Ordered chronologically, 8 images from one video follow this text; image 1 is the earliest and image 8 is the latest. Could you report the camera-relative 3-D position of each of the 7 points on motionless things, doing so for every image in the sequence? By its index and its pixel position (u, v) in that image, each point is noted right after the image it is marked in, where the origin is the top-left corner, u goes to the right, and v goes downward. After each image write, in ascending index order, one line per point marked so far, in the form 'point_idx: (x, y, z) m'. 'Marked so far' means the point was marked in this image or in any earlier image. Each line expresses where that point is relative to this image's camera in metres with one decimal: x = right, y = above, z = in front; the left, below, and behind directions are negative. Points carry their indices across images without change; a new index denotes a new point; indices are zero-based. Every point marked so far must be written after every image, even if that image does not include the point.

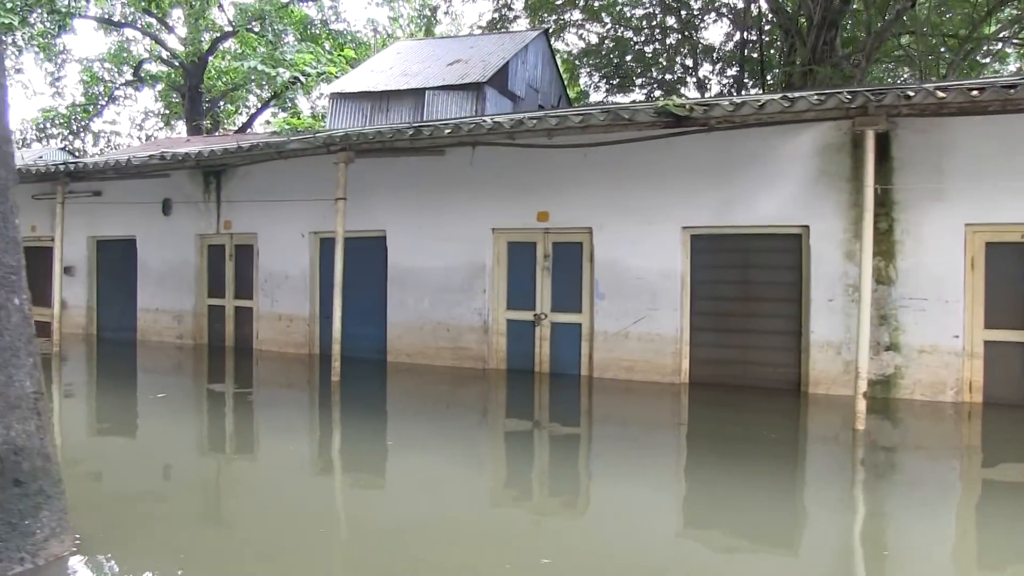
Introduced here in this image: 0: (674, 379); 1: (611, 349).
0: (+0.9, -0.5, +6.6) m
1: (+0.6, -0.3, +6.8) m
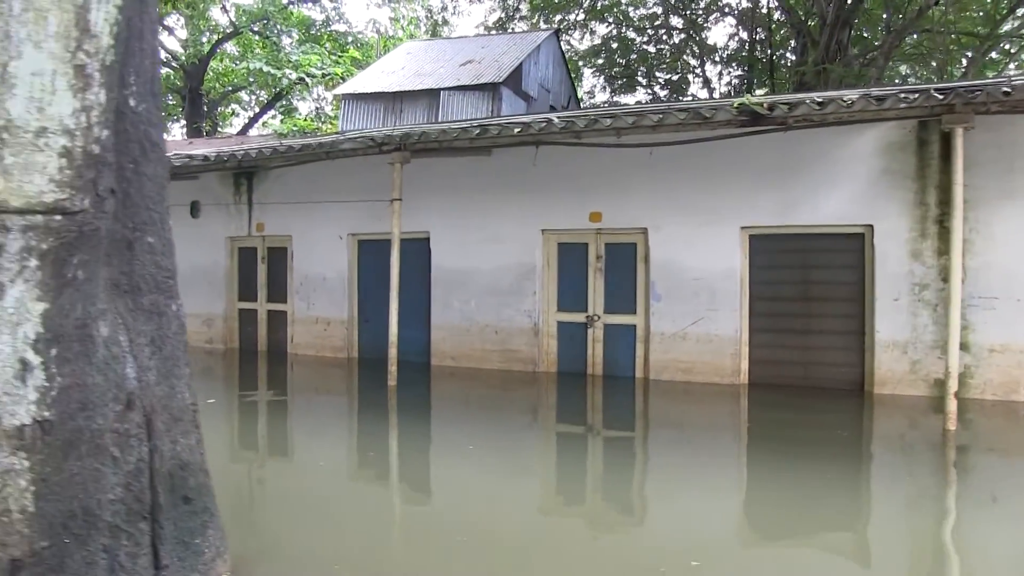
0: (+1.2, -0.5, +6.5) m
1: (+0.9, -0.4, +6.7) m
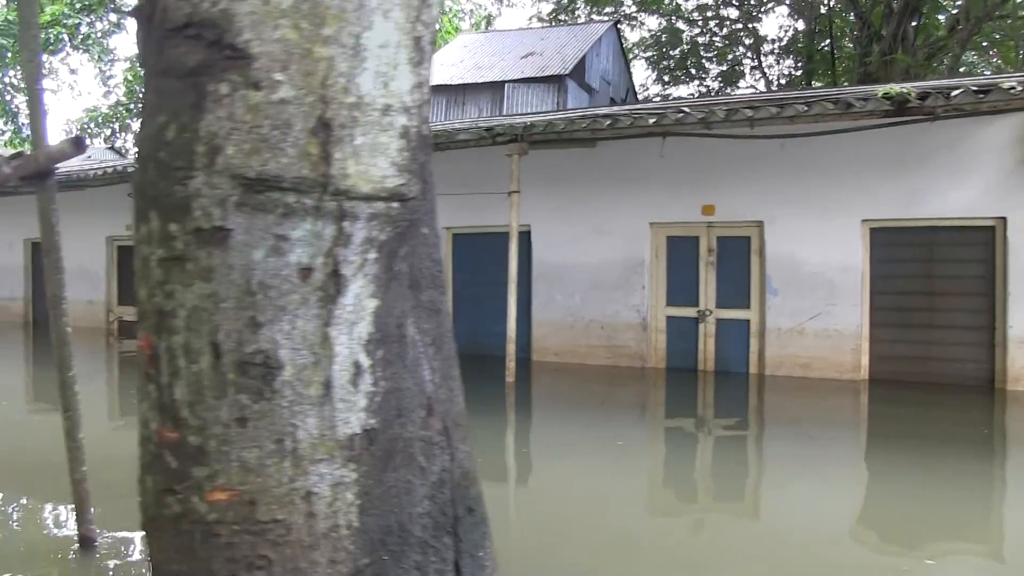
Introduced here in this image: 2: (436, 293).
0: (+1.8, -0.5, +6.3) m
1: (+1.5, -0.3, +6.5) m
2: (-0.1, 0.0, +2.1) m
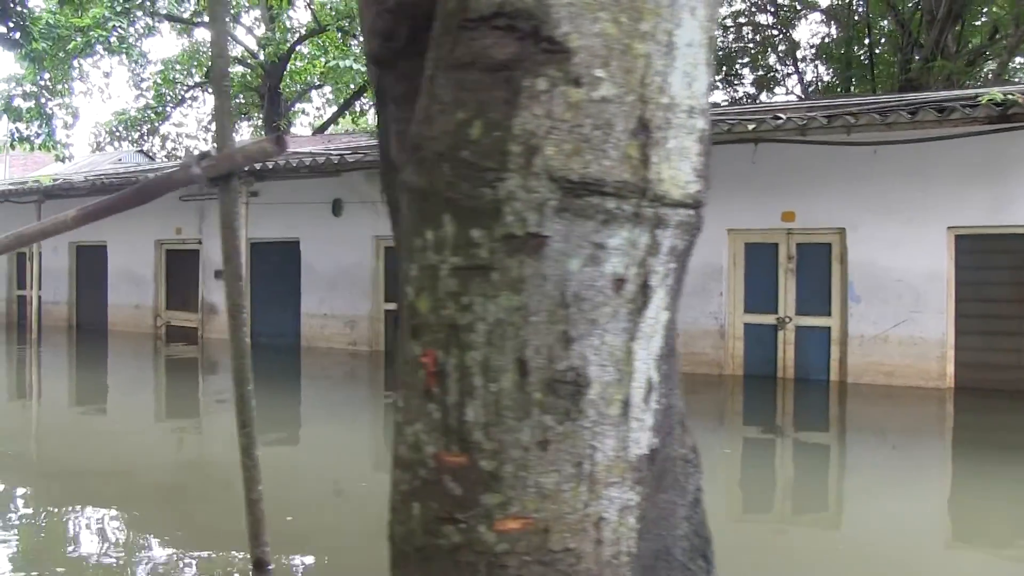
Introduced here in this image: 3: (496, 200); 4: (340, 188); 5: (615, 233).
0: (+2.2, -0.5, +6.2) m
1: (+1.9, -0.4, +6.4) m
2: (+0.3, 0.0, +2.0) m
3: (0.0, +0.1, +1.3) m
4: (-1.2, +0.7, +8.3) m
5: (+0.1, +0.1, +1.4) m
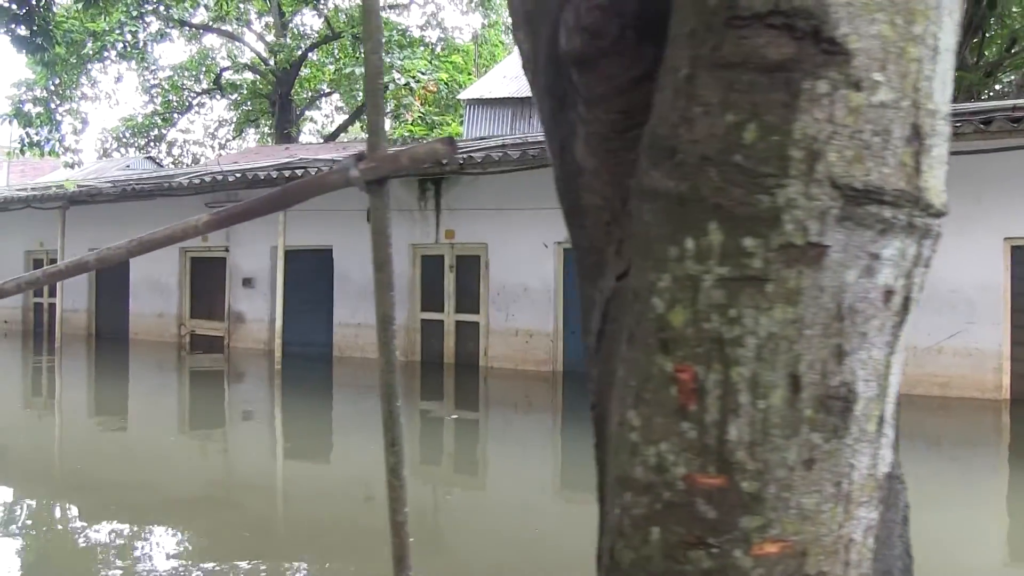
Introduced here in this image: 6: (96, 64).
0: (+2.5, -0.6, +6.1) m
1: (+2.2, -0.4, +6.3) m
2: (+0.5, 0.0, +1.9) m
3: (+0.3, +0.1, +1.3) m
4: (-1.0, +0.6, +8.2) m
5: (+0.4, 0.0, +1.3) m
6: (-6.0, +3.2, +17.0) m
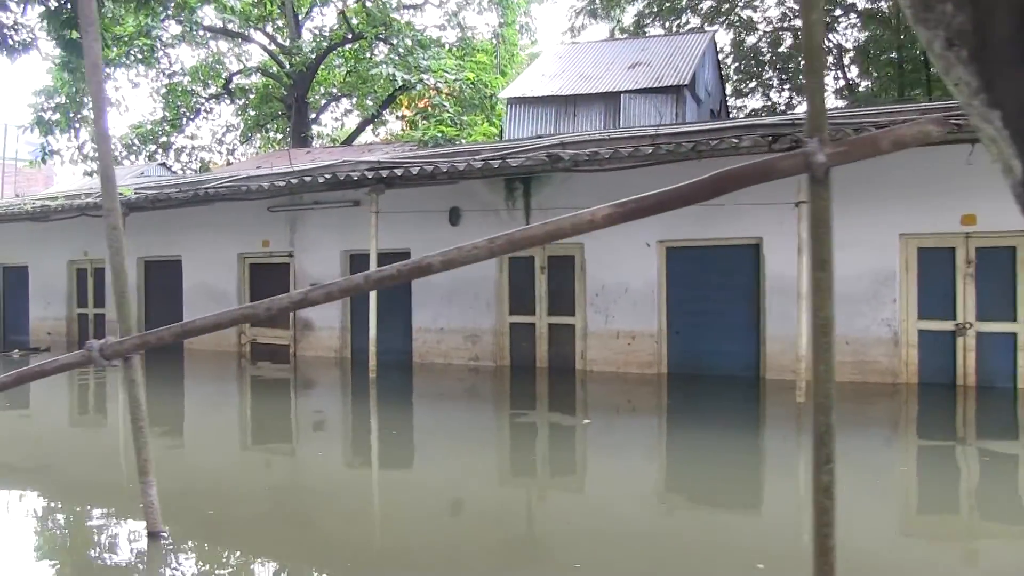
0: (+3.1, -0.5, +6.0) m
1: (+2.8, -0.4, +6.2) m
2: (+1.3, 0.0, +1.8) m
3: (+1.0, +0.1, +1.1) m
4: (-0.4, +0.6, +8.0) m
5: (+1.1, +0.1, +1.1) m
6: (-5.7, +3.1, +16.7) m
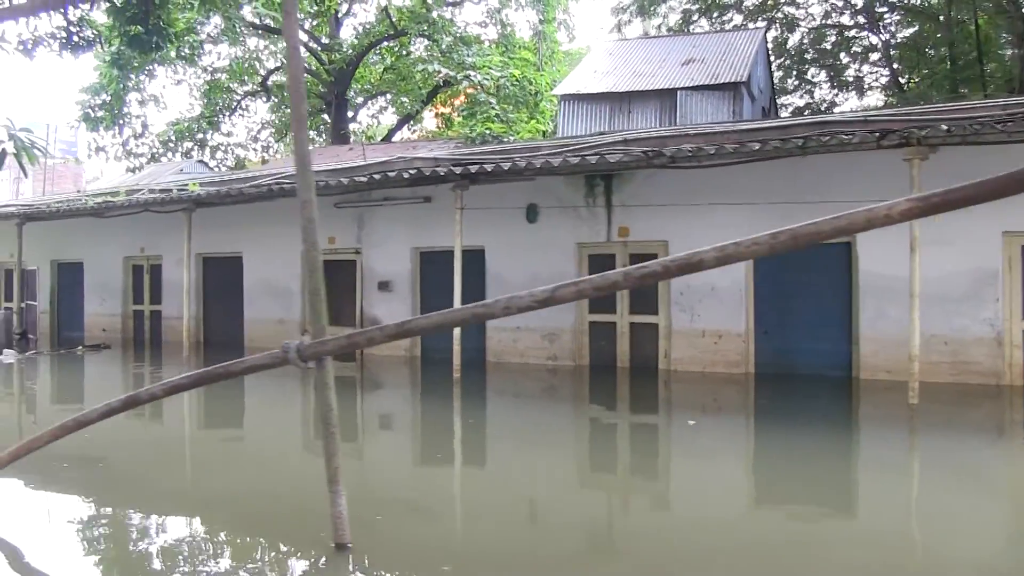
0: (+3.6, -0.5, +5.9) m
1: (+3.3, -0.4, +6.1) m
2: (+1.7, 0.0, +1.6) m
3: (+1.4, +0.1, +1.0) m
4: (+0.1, +0.6, +7.9) m
5: (+1.6, +0.1, +1.0) m
6: (-5.0, +3.1, +16.7) m
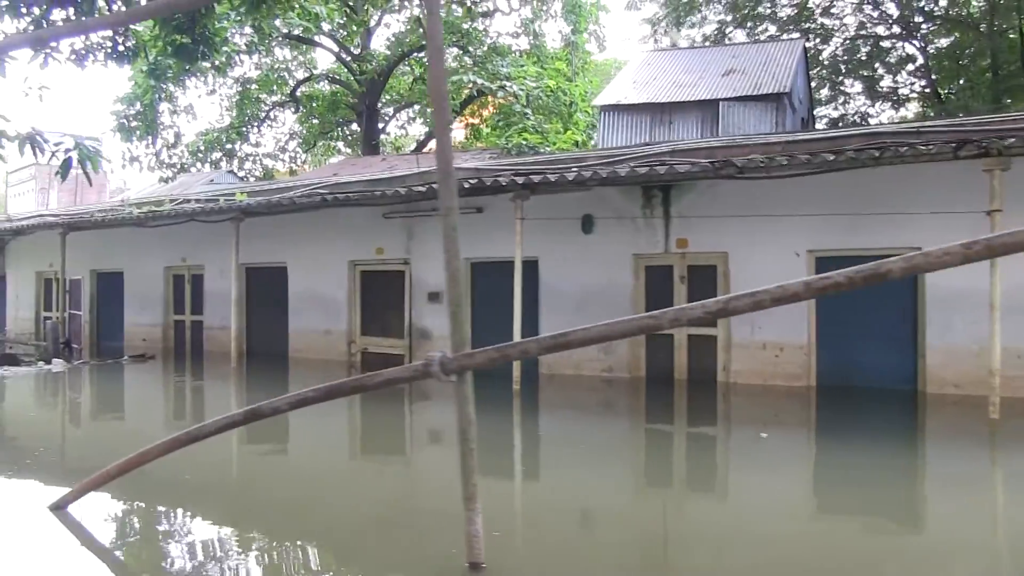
0: (+4.0, -0.6, +5.8) m
1: (+3.6, -0.4, +6.0) m
2: (+2.0, -0.1, +1.6) m
3: (+1.7, +0.1, +0.9) m
4: (+0.5, +0.6, +7.9) m
5: (+1.9, 0.0, +0.9) m
6: (-4.5, +3.0, +16.7) m
